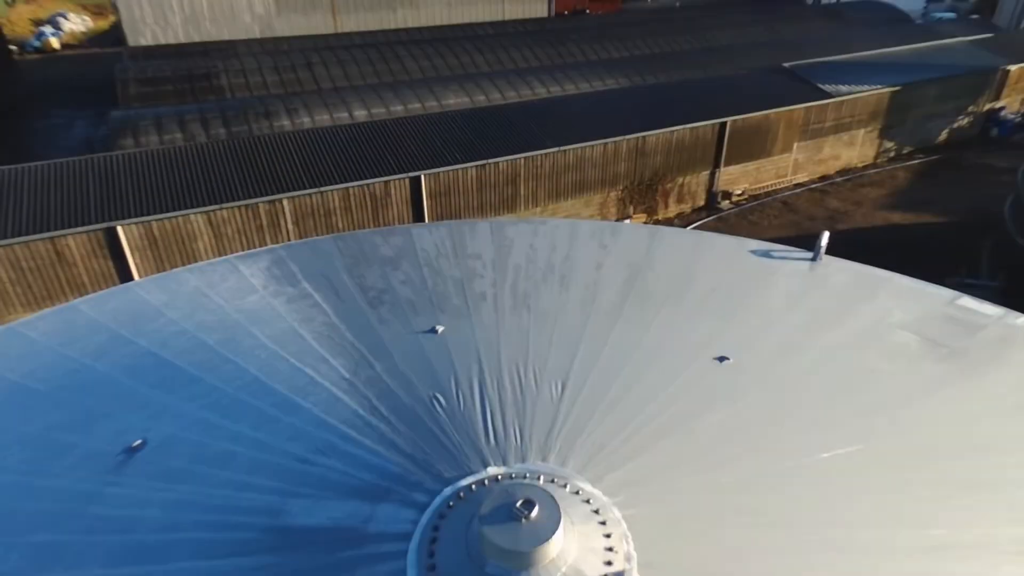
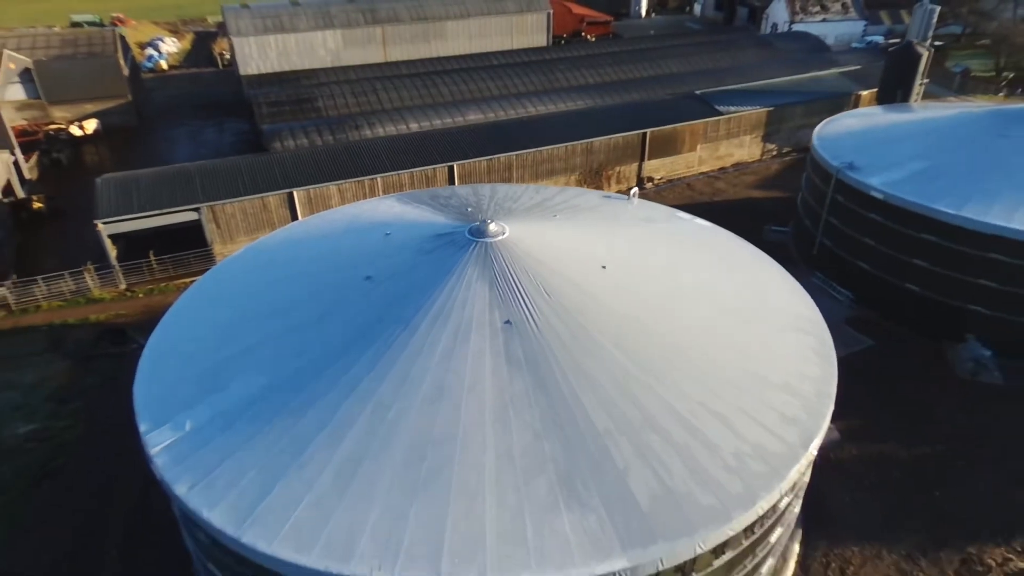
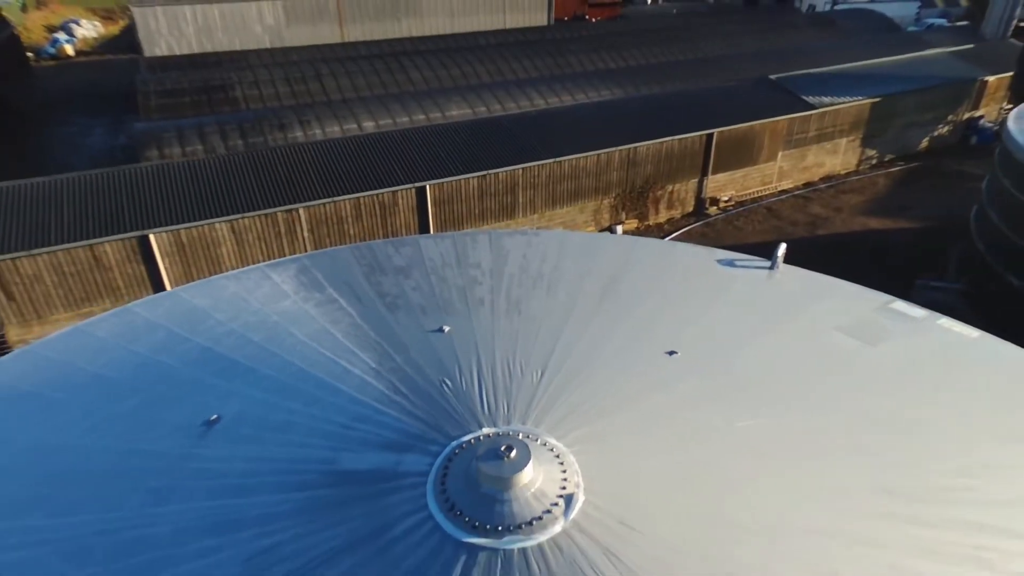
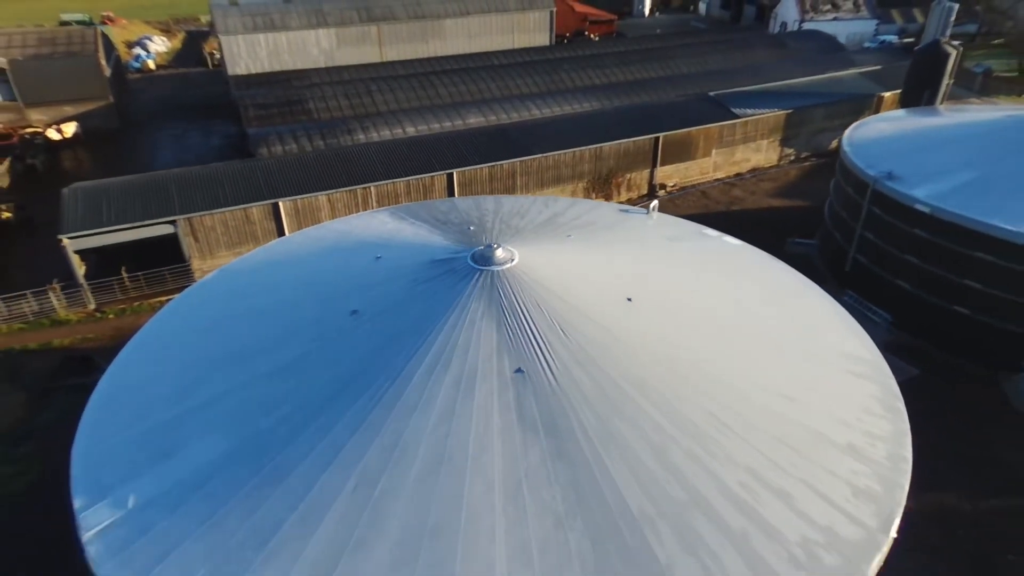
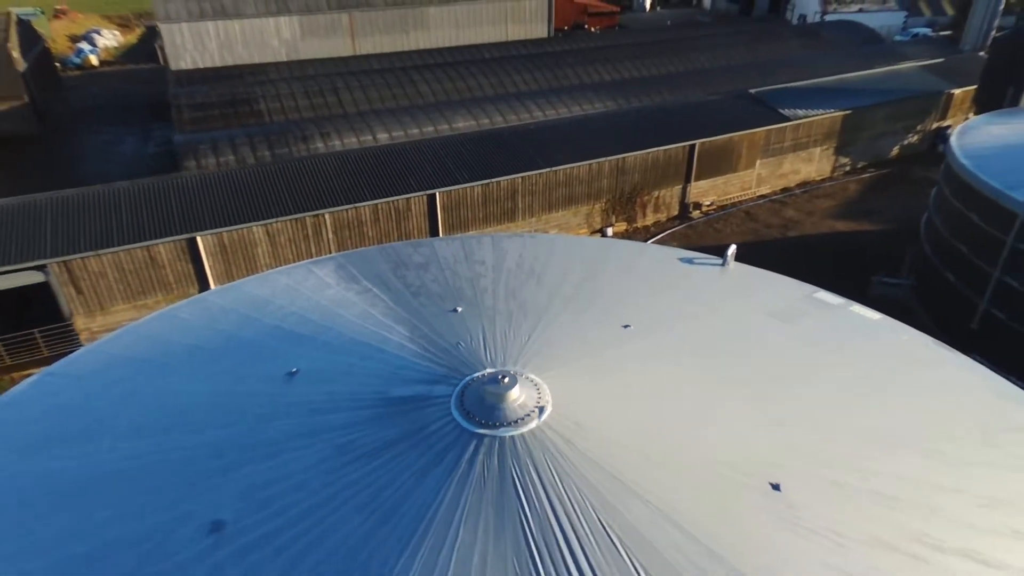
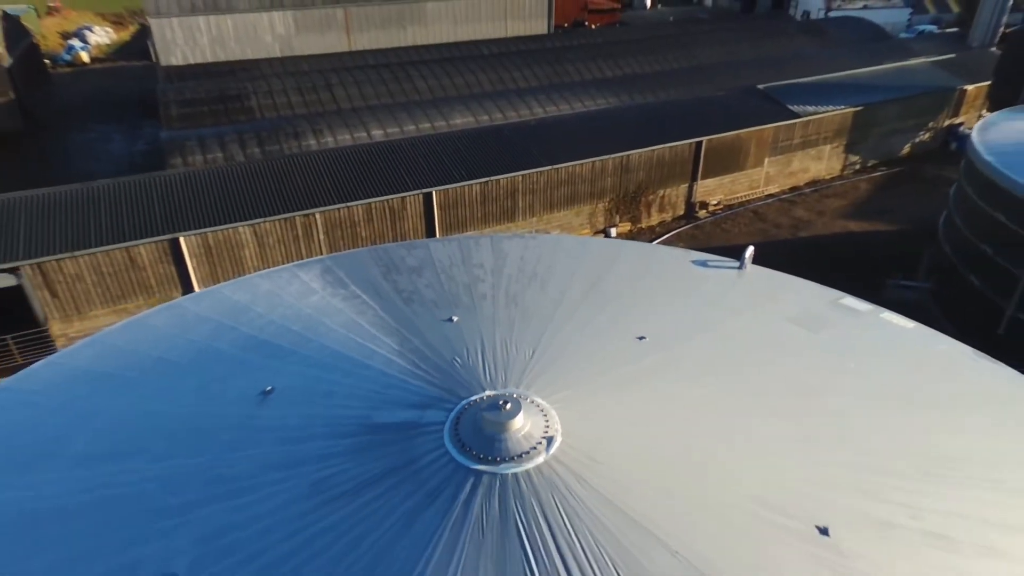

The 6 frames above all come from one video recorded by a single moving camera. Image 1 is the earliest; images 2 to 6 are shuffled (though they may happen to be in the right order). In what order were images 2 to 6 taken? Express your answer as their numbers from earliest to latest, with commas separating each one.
3, 6, 5, 4, 2
